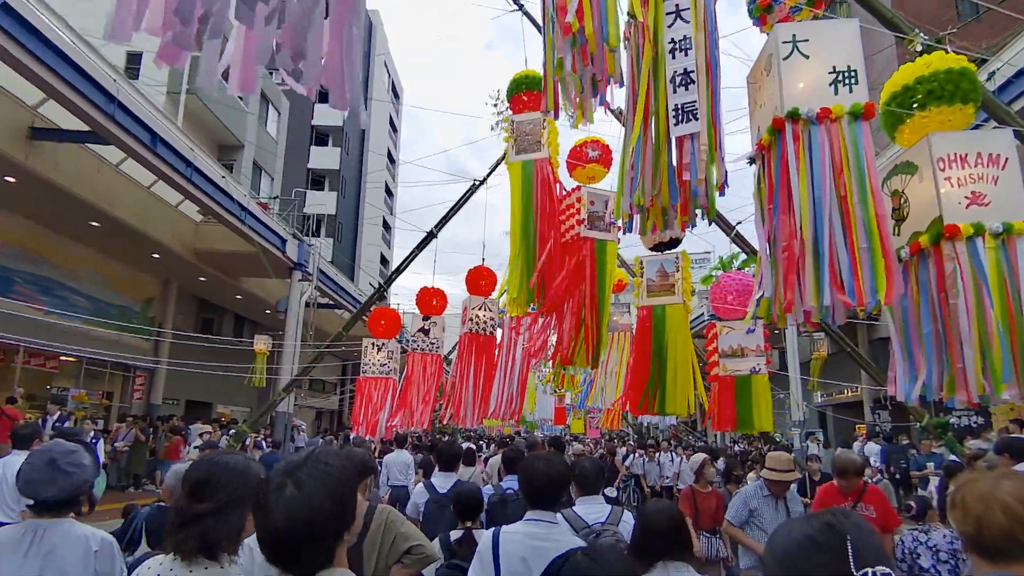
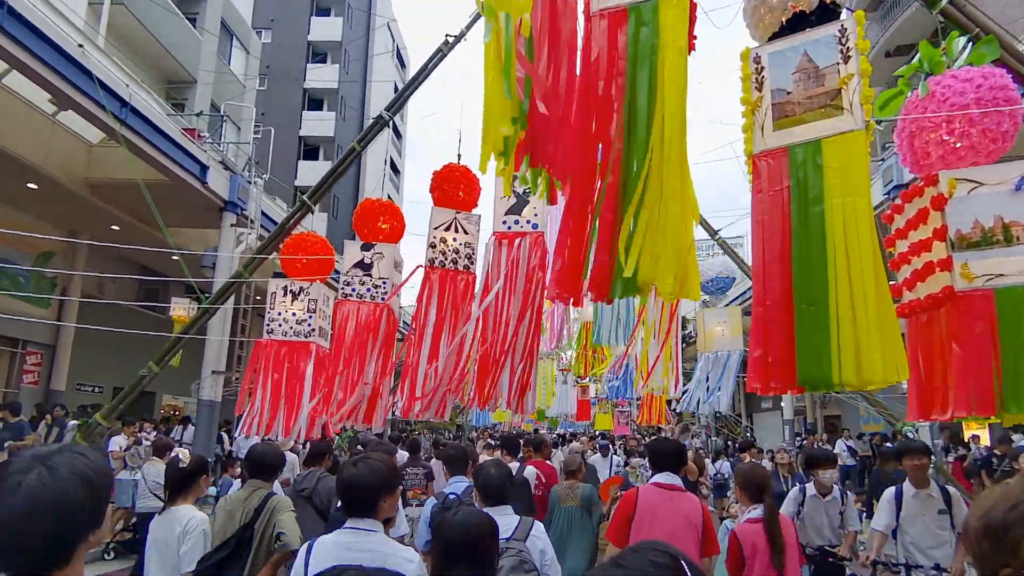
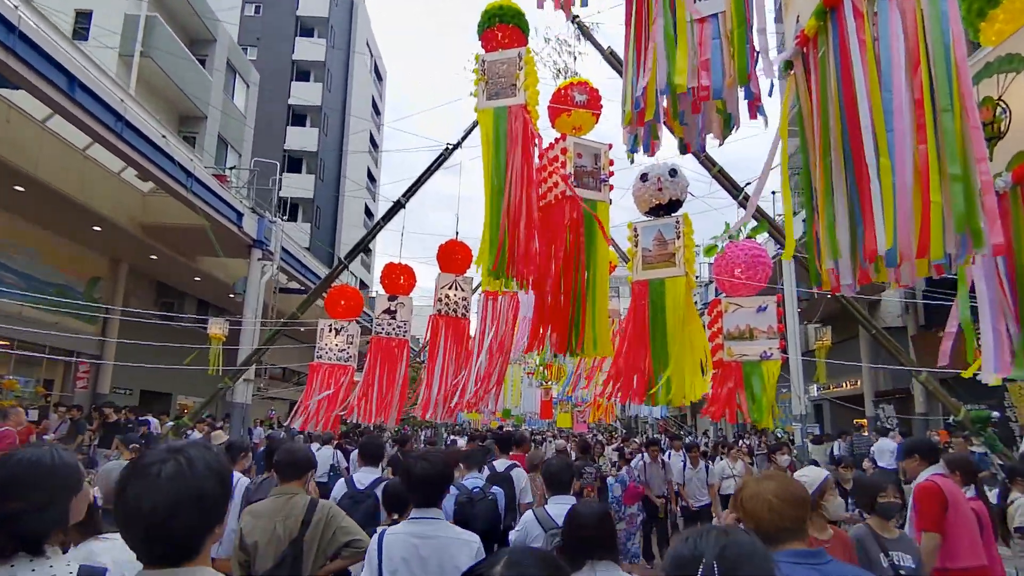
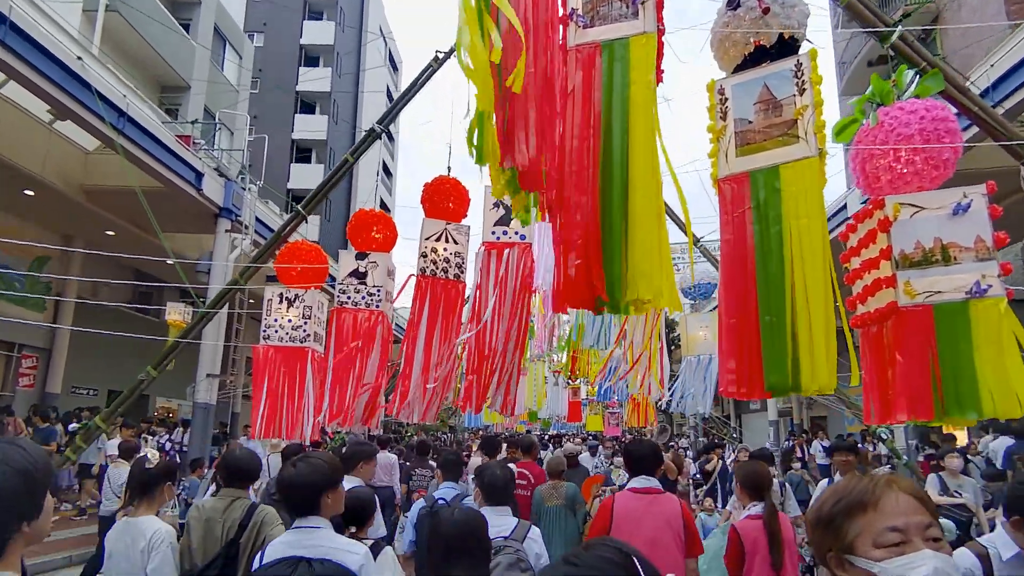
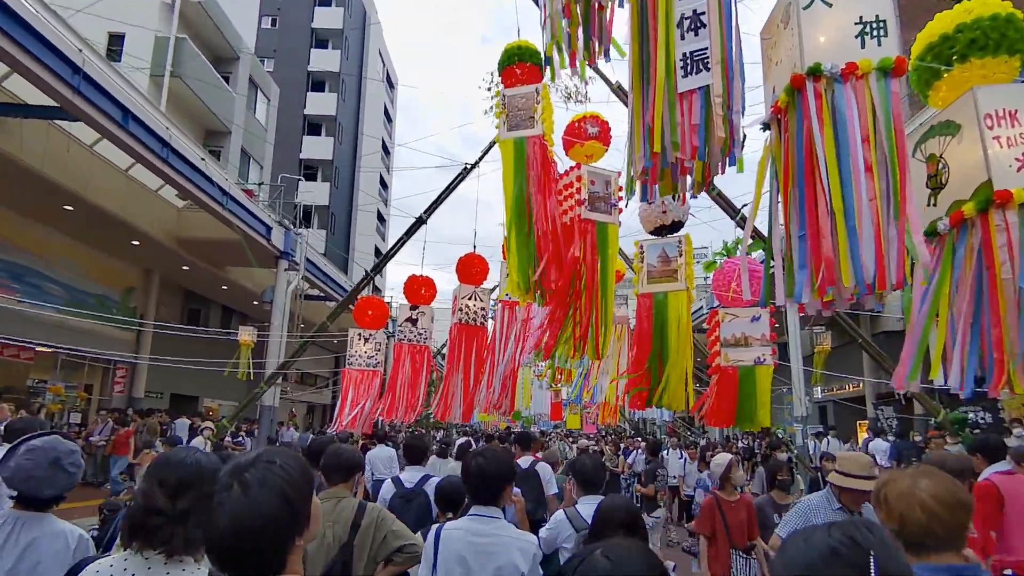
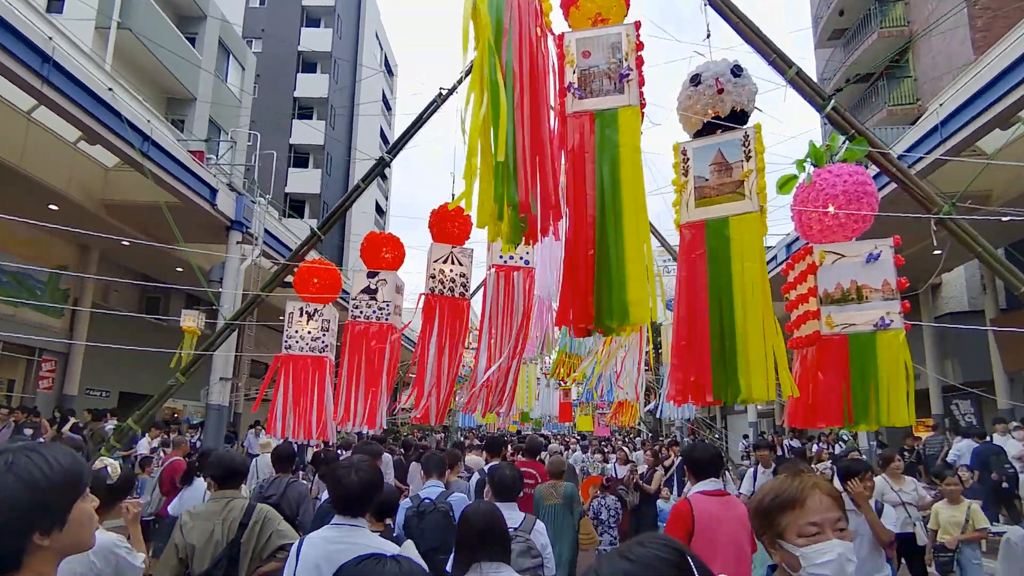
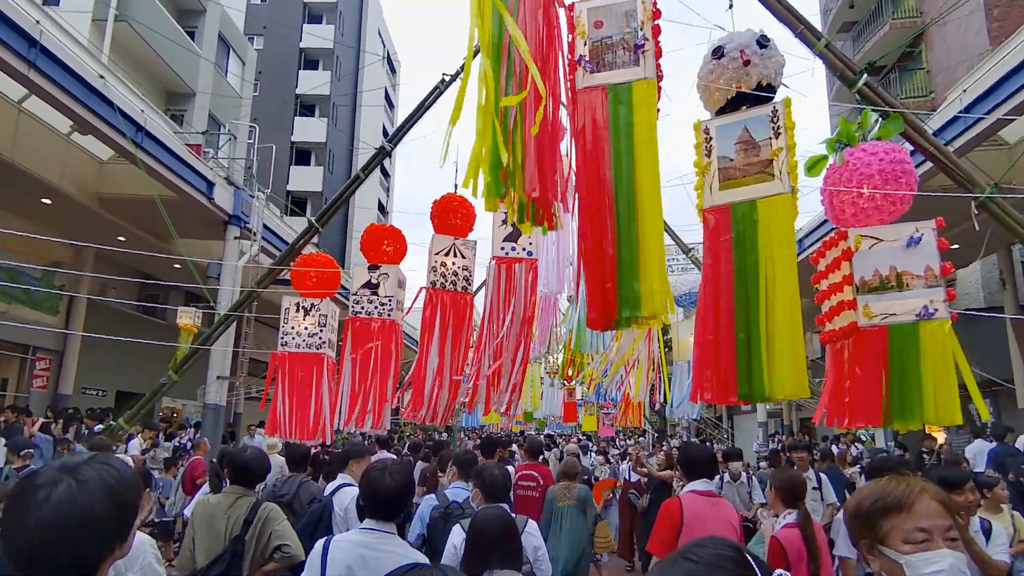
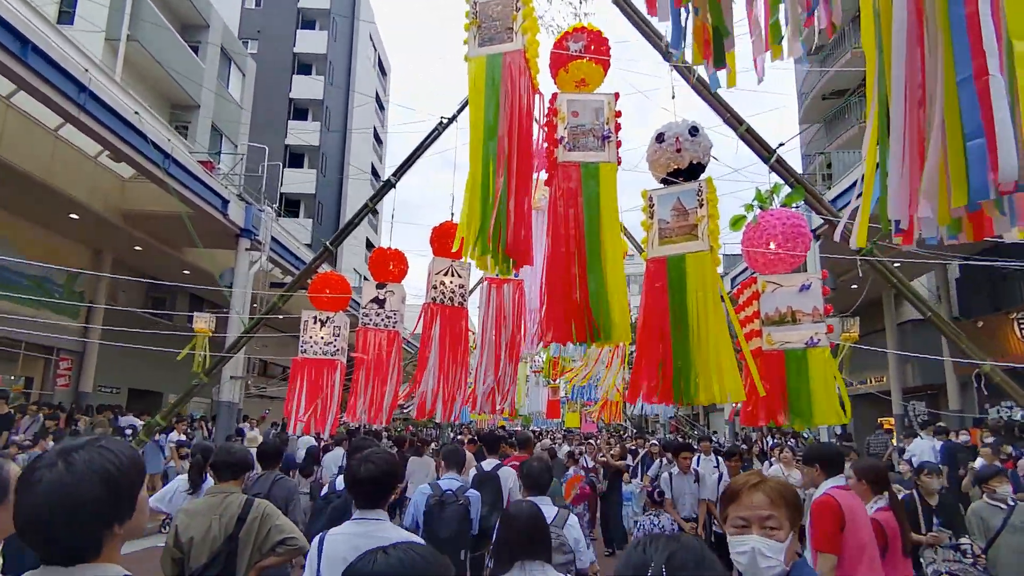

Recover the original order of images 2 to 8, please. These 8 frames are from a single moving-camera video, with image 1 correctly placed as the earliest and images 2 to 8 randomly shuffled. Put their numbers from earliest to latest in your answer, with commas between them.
5, 3, 8, 6, 7, 4, 2
